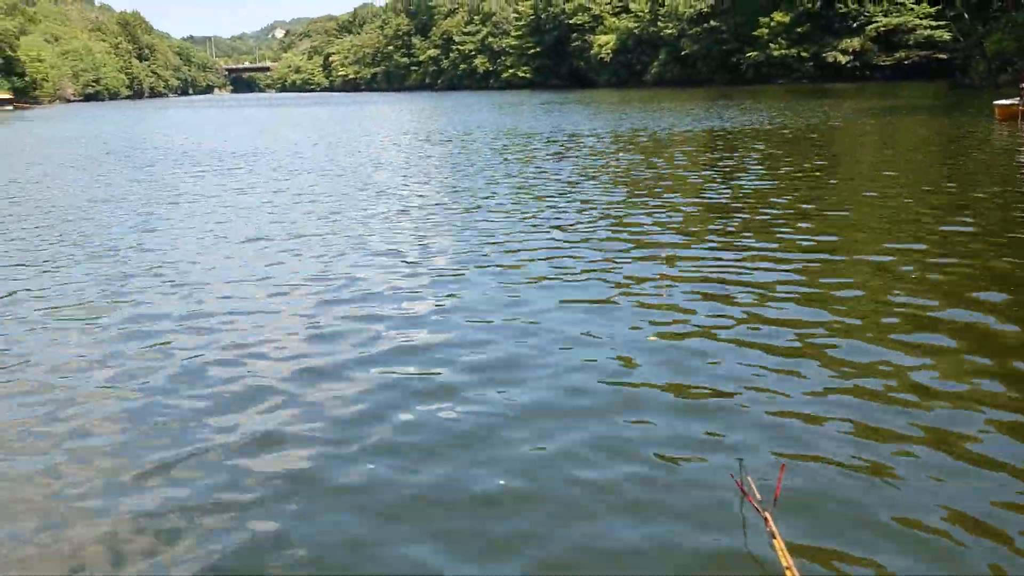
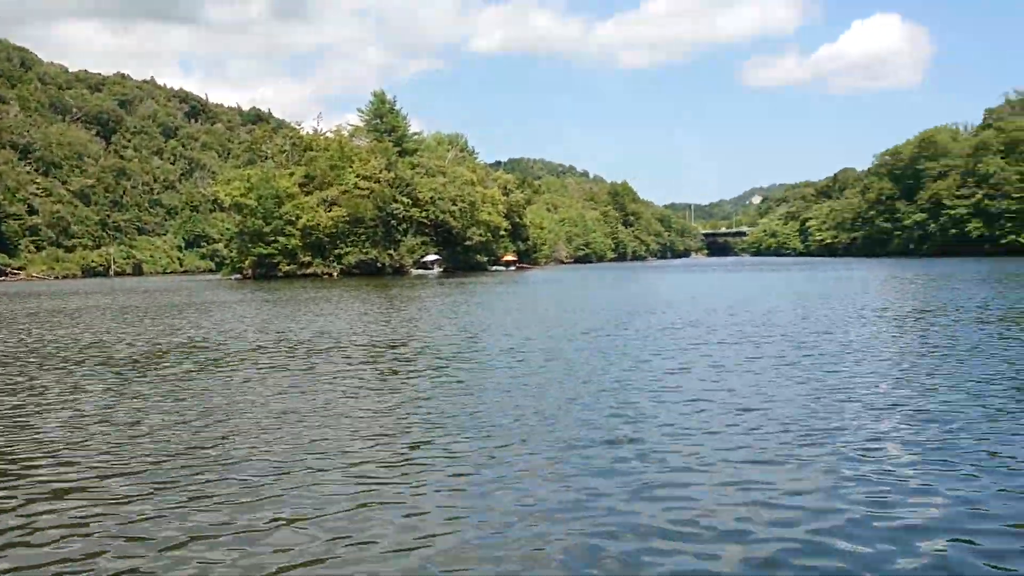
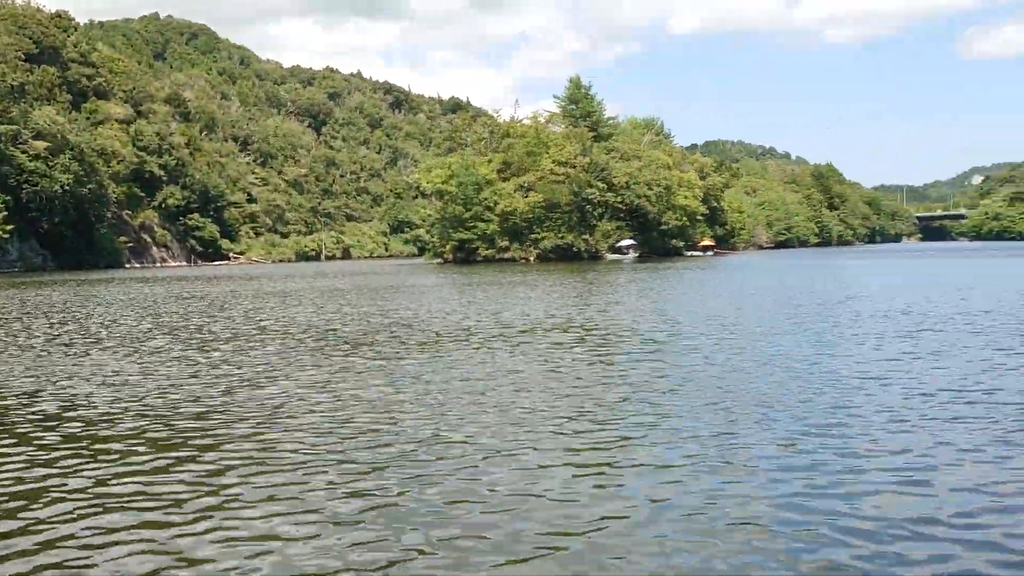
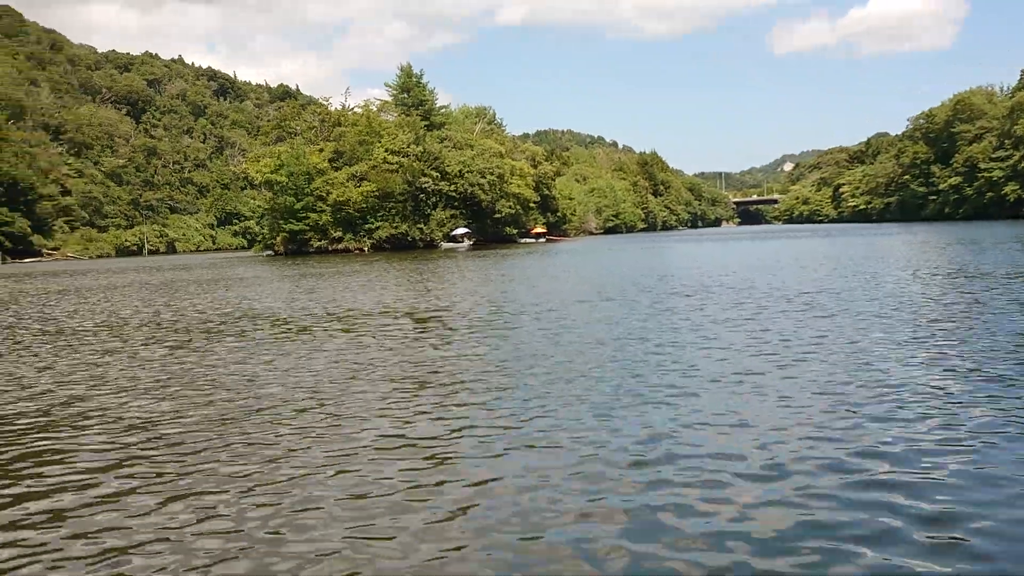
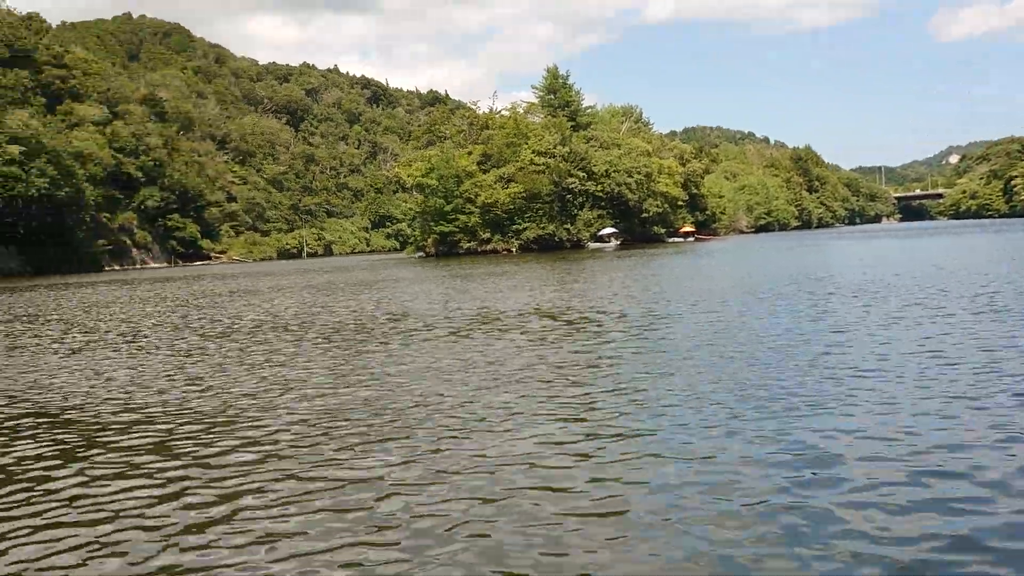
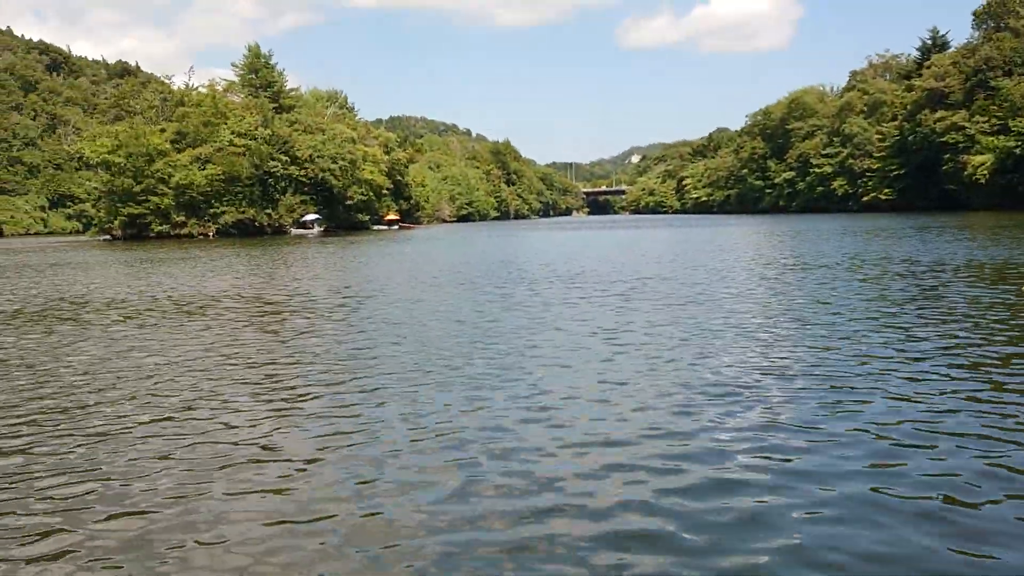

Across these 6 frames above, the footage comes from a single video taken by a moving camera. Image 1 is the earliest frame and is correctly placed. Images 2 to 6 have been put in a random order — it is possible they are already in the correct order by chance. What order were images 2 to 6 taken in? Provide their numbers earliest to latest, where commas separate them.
6, 4, 5, 3, 2
